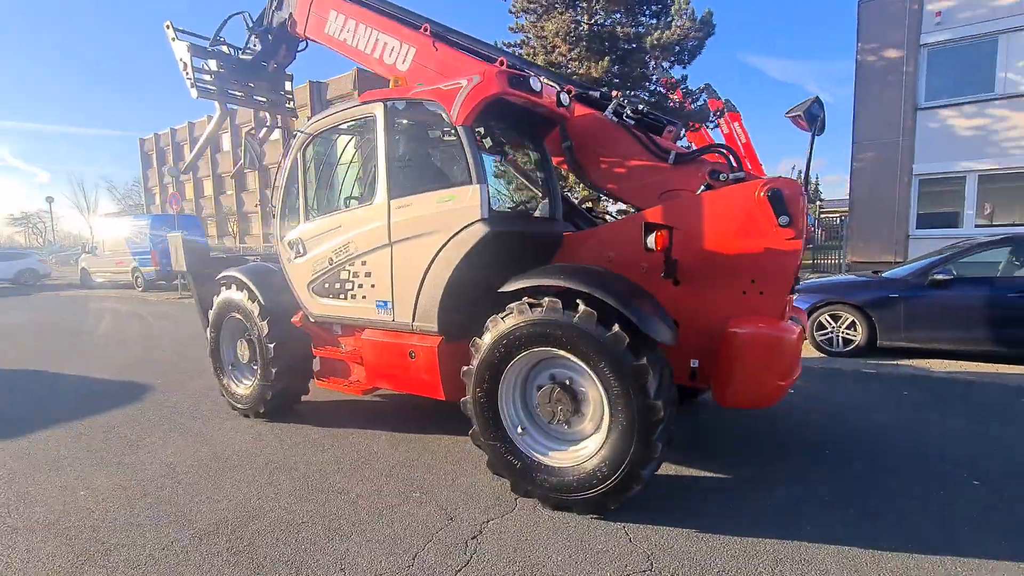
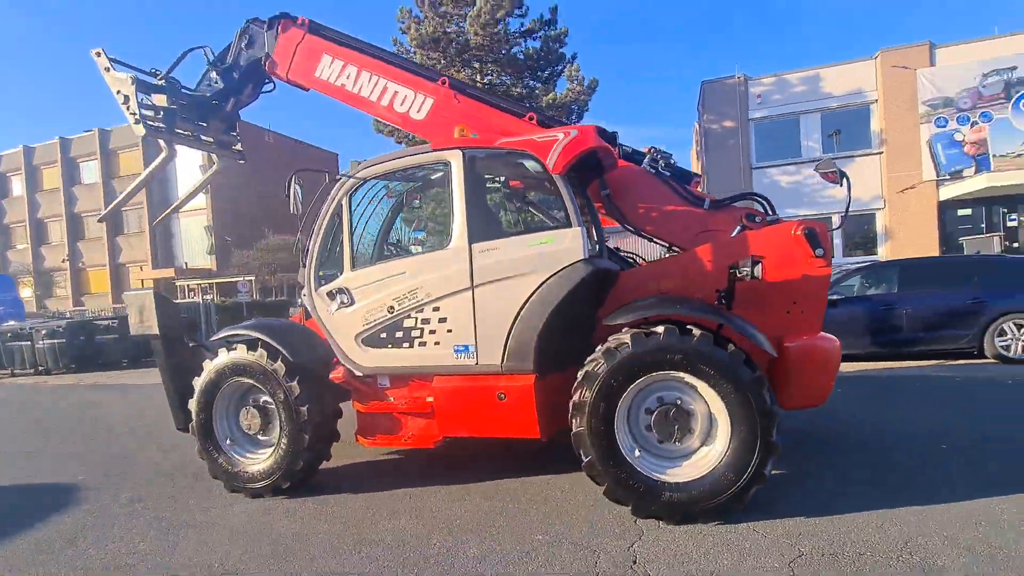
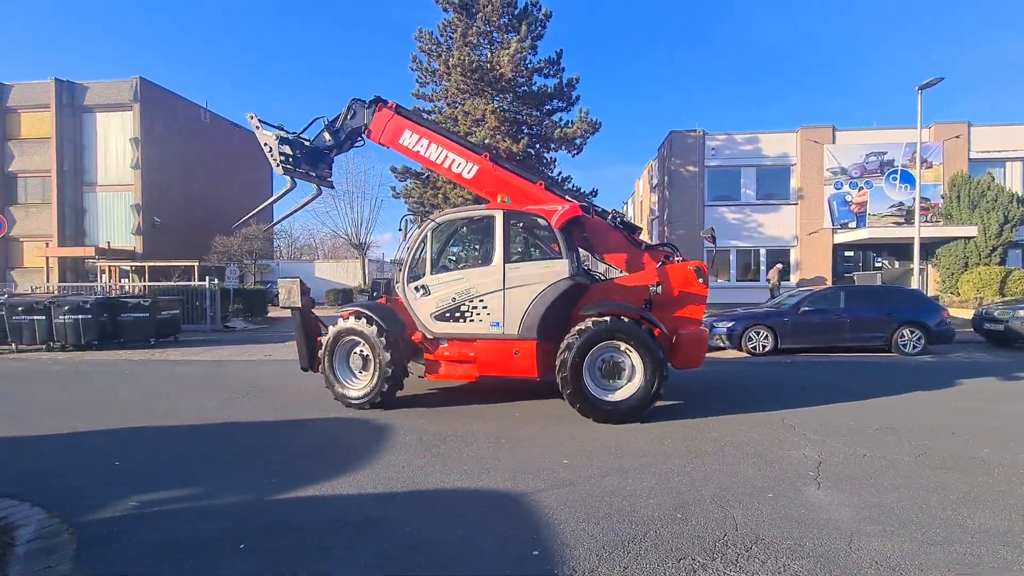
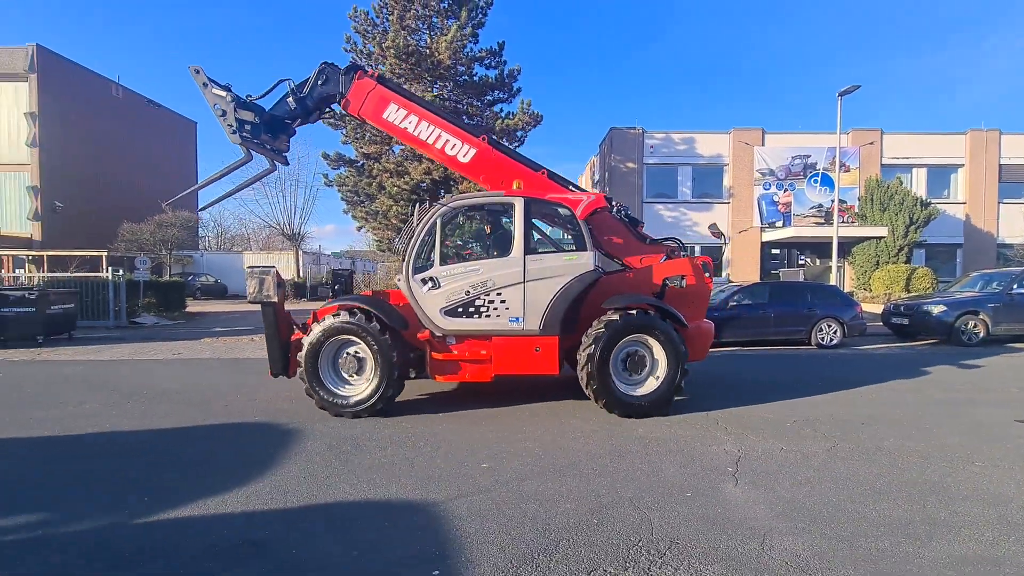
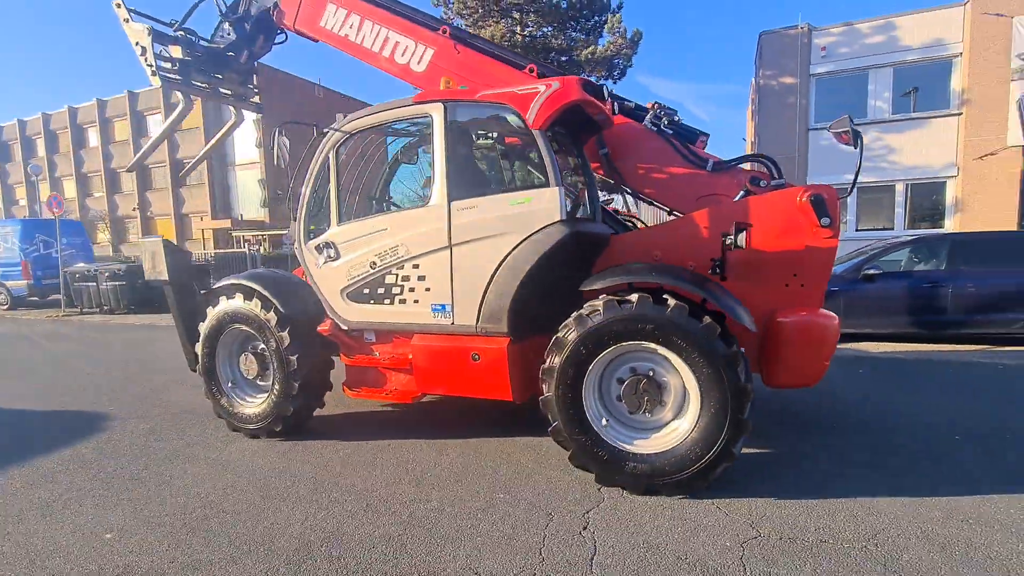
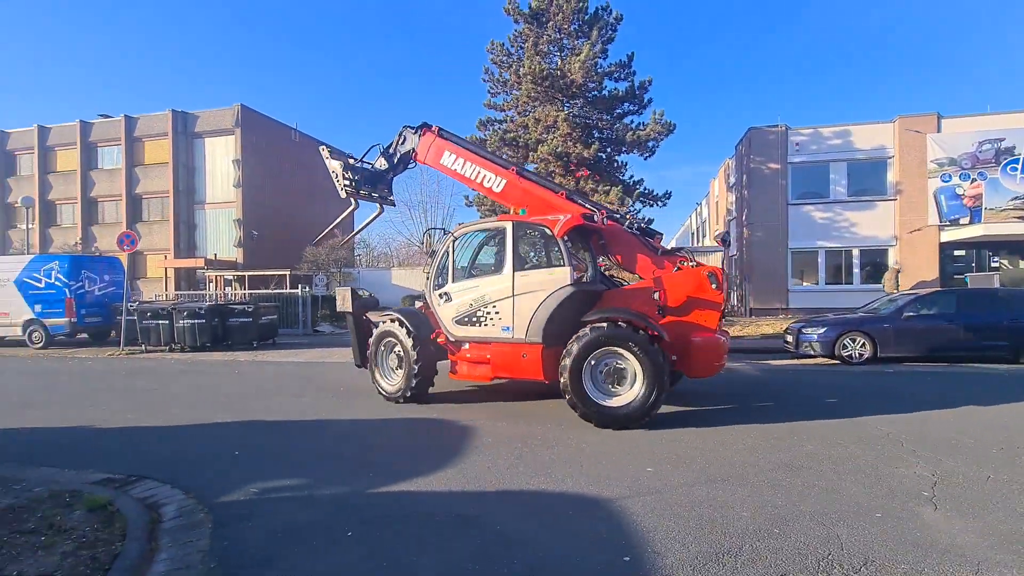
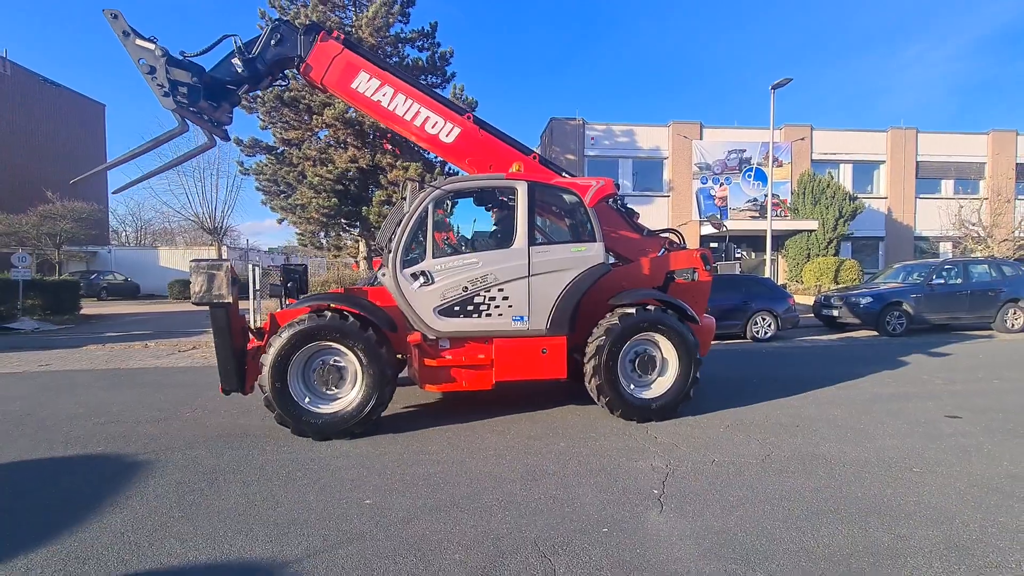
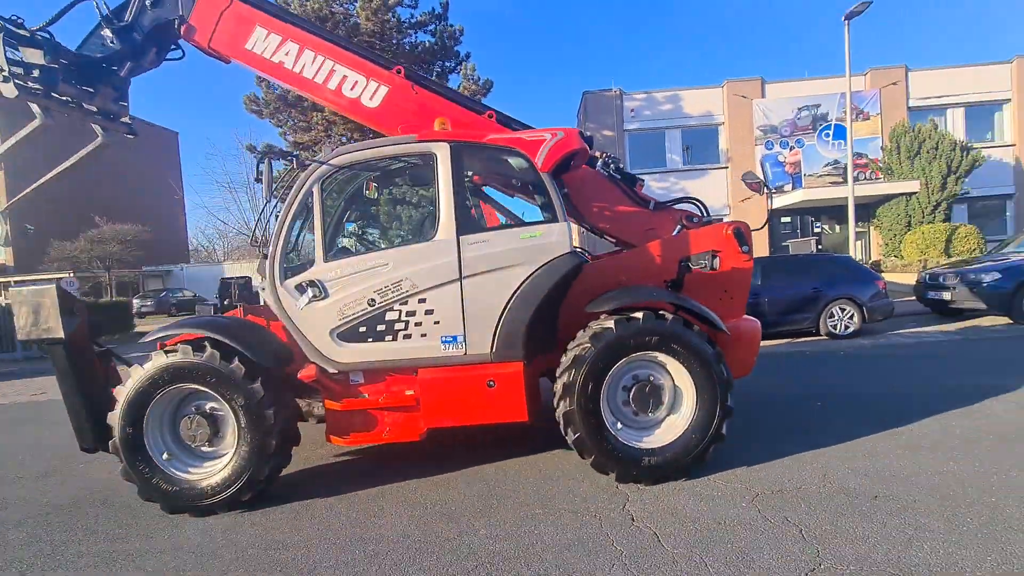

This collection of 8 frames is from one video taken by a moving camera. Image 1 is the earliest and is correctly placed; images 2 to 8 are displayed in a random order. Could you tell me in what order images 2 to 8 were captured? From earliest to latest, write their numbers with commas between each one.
5, 2, 8, 7, 4, 3, 6
